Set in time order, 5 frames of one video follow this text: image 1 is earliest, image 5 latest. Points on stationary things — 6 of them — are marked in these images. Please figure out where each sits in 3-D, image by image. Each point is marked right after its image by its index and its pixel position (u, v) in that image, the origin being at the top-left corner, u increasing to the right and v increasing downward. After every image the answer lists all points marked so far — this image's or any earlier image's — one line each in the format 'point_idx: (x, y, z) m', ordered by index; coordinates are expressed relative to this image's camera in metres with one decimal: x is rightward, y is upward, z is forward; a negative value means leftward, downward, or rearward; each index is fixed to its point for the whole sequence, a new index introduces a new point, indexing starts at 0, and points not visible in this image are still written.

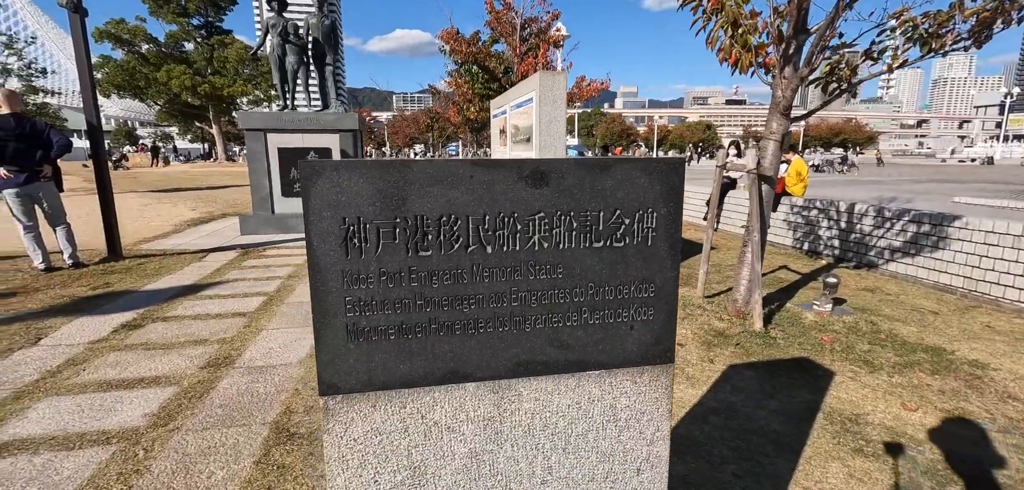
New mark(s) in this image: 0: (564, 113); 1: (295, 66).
0: (+0.4, +1.1, +4.1) m
1: (-3.8, +3.2, +8.8) m
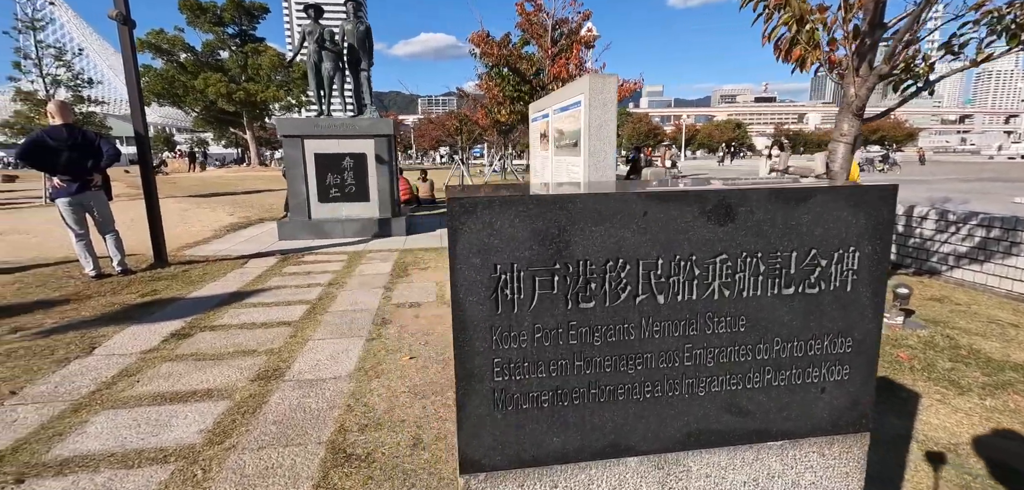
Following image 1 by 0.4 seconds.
0: (+0.8, +1.0, +4.0) m
1: (-3.2, +3.1, +8.8) m
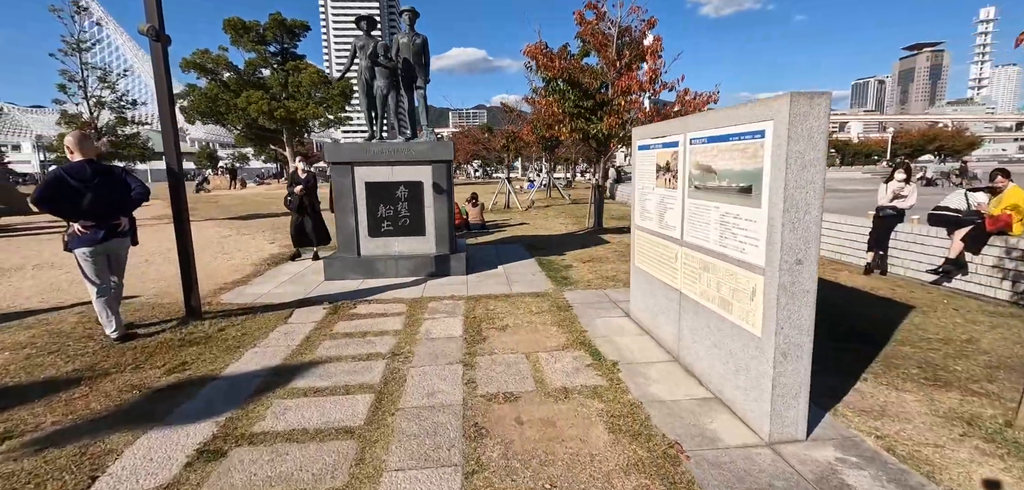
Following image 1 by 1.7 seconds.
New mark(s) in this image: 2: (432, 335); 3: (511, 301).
0: (+1.7, +0.5, +2.7) m
1: (-2.0, +2.4, +7.9) m
2: (-0.8, -0.9, +5.1) m
3: (0.0, -0.7, +6.2) m
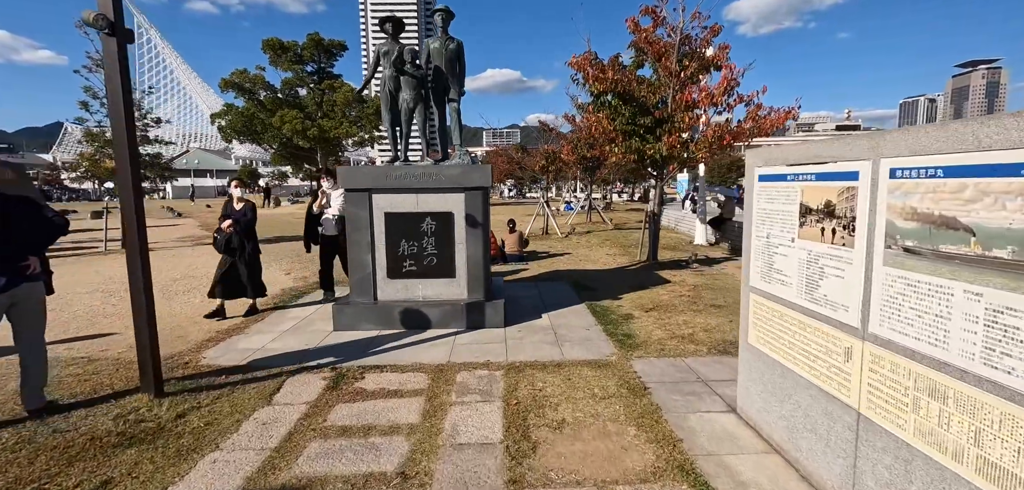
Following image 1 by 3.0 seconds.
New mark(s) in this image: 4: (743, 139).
0: (+2.0, +0.1, +1.2) m
1: (-1.4, +1.9, +6.6) m
2: (-0.4, -1.4, +3.6) m
3: (+0.5, -1.2, +4.7) m
4: (+4.6, +2.1, +9.7) m
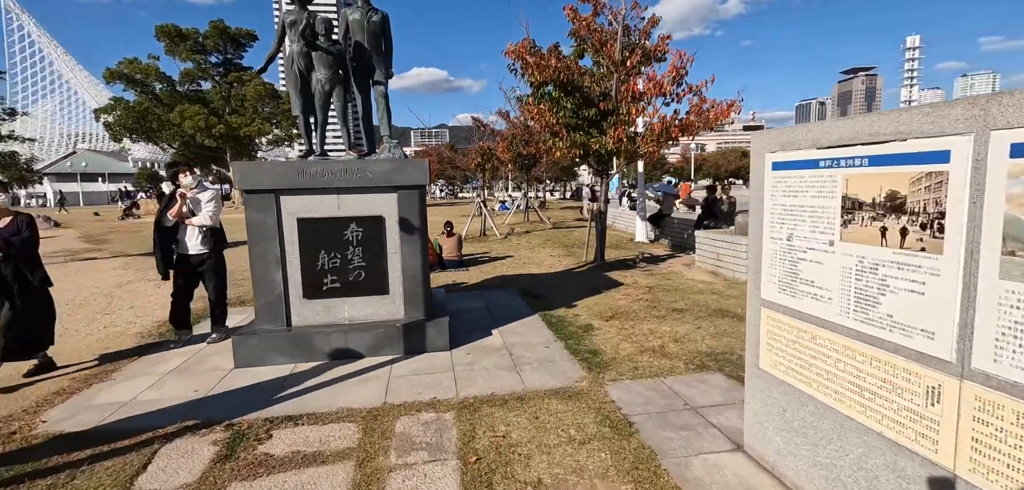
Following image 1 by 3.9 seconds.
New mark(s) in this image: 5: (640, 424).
0: (+2.1, +0.1, +0.5) m
1: (-2.0, +1.7, +5.5) m
2: (-0.6, -1.5, +2.6) m
3: (+0.1, -1.3, +3.8) m
4: (+3.4, +2.1, +9.4) m
5: (+0.9, -1.3, +3.7) m
